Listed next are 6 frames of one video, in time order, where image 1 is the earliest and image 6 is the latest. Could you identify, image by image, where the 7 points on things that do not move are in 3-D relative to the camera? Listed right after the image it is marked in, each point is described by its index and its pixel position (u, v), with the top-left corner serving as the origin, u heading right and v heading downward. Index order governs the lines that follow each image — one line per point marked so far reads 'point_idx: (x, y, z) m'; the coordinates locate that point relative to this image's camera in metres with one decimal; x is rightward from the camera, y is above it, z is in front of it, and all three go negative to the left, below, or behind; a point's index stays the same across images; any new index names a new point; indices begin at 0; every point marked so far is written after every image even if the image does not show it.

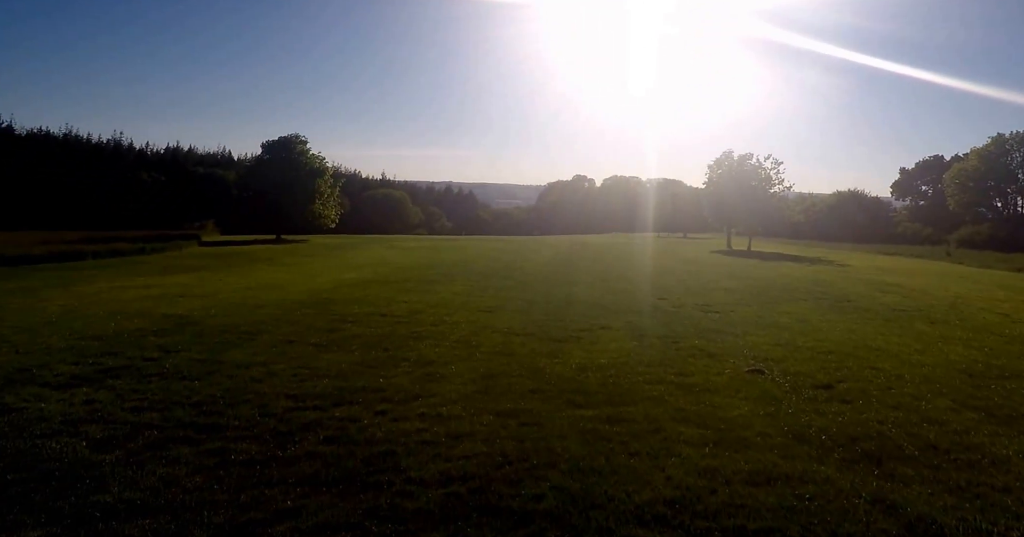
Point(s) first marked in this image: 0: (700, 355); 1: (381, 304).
0: (+3.9, -1.8, +13.1) m
1: (-4.1, -1.1, +19.9) m
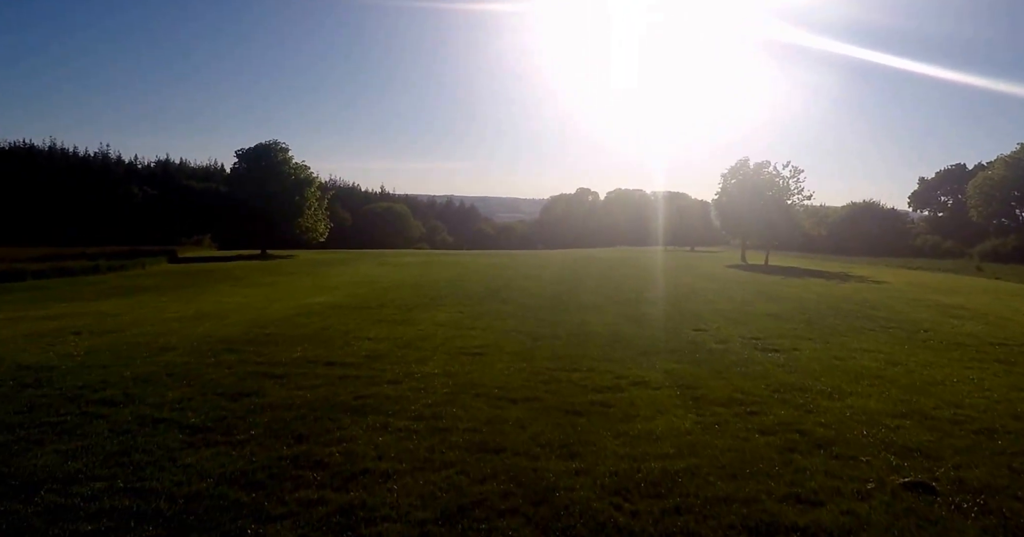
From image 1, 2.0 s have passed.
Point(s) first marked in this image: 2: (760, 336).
0: (+3.8, -2.3, +8.1) m
1: (-4.2, -1.8, +15.0) m
2: (+7.2, -2.0, +18.3) m
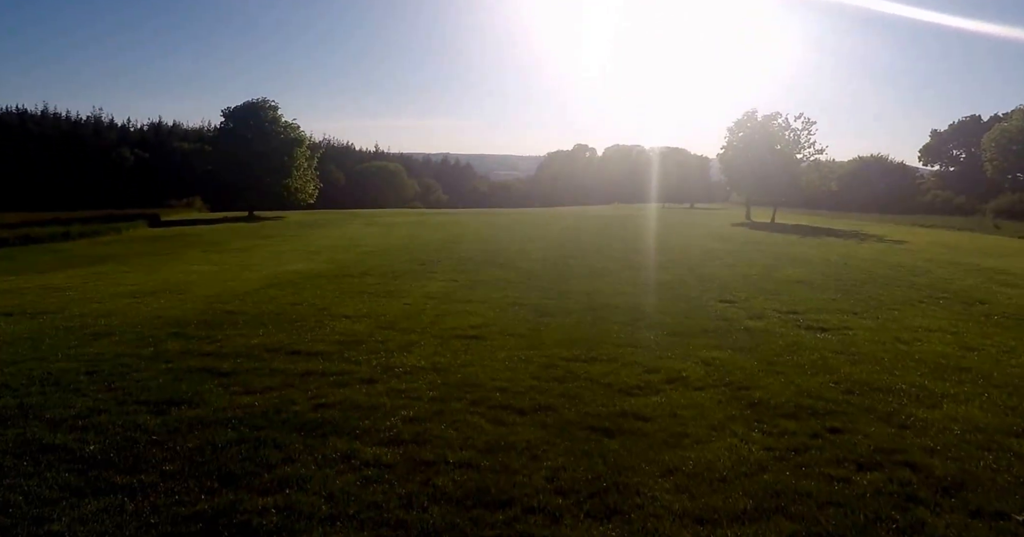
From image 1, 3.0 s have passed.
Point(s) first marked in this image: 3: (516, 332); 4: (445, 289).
0: (+3.9, -2.0, +5.9) m
1: (-4.2, -1.1, +12.6) m
2: (+7.2, -1.1, +16.0) m
3: (+0.1, -1.2, +12.1) m
4: (-1.8, -0.6, +17.4) m
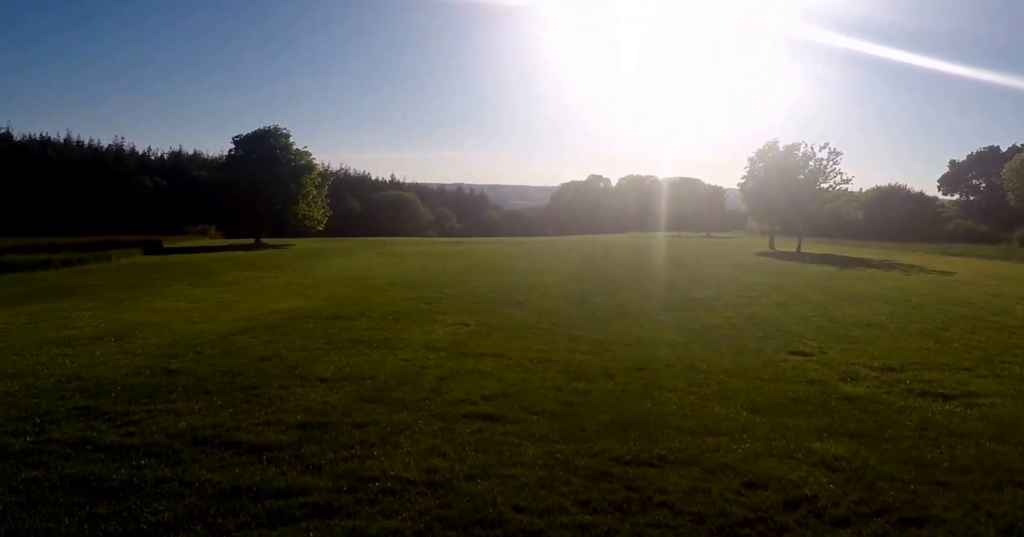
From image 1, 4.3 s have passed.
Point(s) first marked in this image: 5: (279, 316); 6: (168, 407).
0: (+4.1, -2.5, +2.5) m
1: (-3.8, -1.9, +9.5) m
2: (+7.7, -2.0, +12.7) m
3: (+0.5, -2.0, +8.9) m
4: (-1.3, -1.5, +14.2) m
5: (-6.4, -1.3, +17.6) m
6: (-4.7, -1.9, +8.8) m
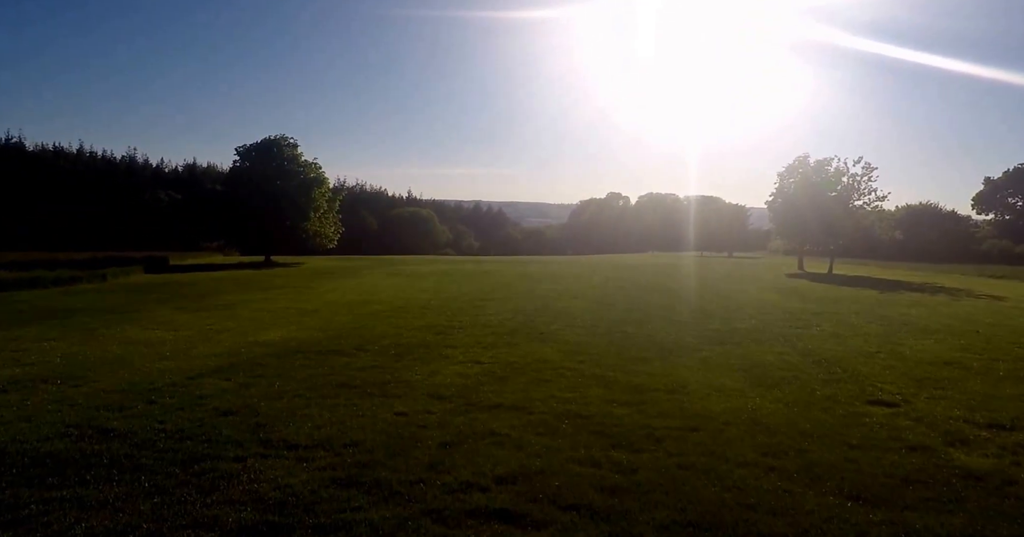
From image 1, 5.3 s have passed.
0: (+4.2, -2.8, +0.1) m
1: (-3.5, -2.3, +7.2) m
2: (+8.0, -2.6, +10.1) m
3: (+0.7, -2.4, +6.5) m
4: (-1.0, -2.1, +11.9) m
5: (-6.0, -2.0, +15.4) m
6: (-4.5, -2.3, +6.6) m
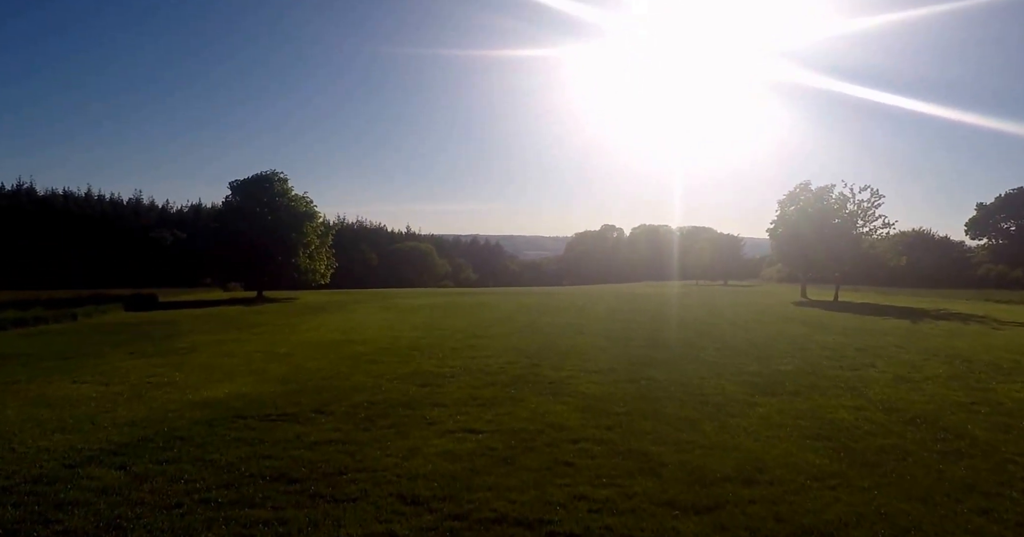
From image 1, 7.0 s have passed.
0: (+4.3, -2.7, -3.5) m
1: (-3.4, -2.6, +3.7) m
2: (+8.2, -2.9, +6.5) m
3: (+0.8, -2.6, +3.0) m
4: (-0.8, -2.6, +8.4) m
5: (-5.8, -2.7, +11.9) m
6: (-4.4, -2.6, +3.0) m
